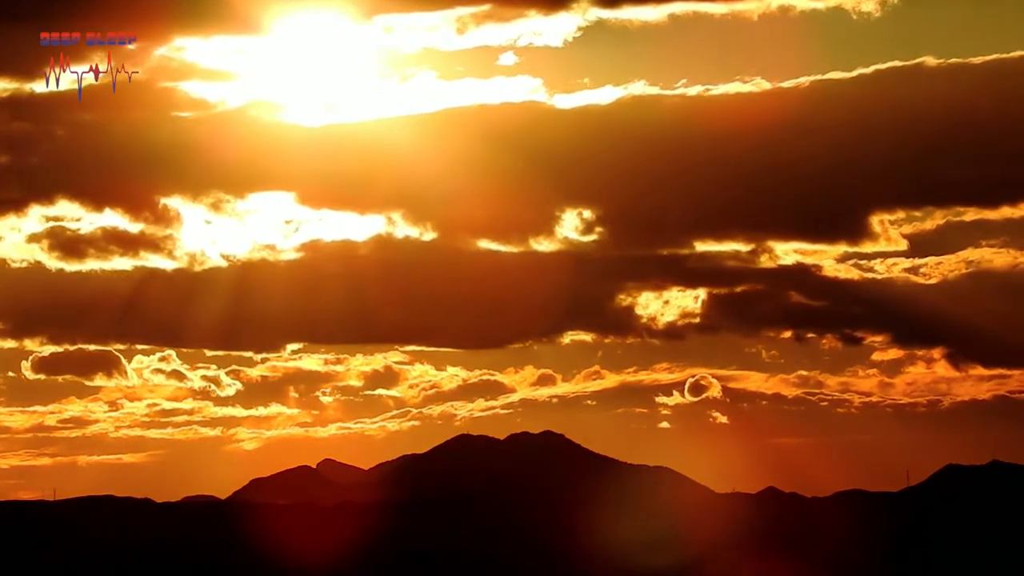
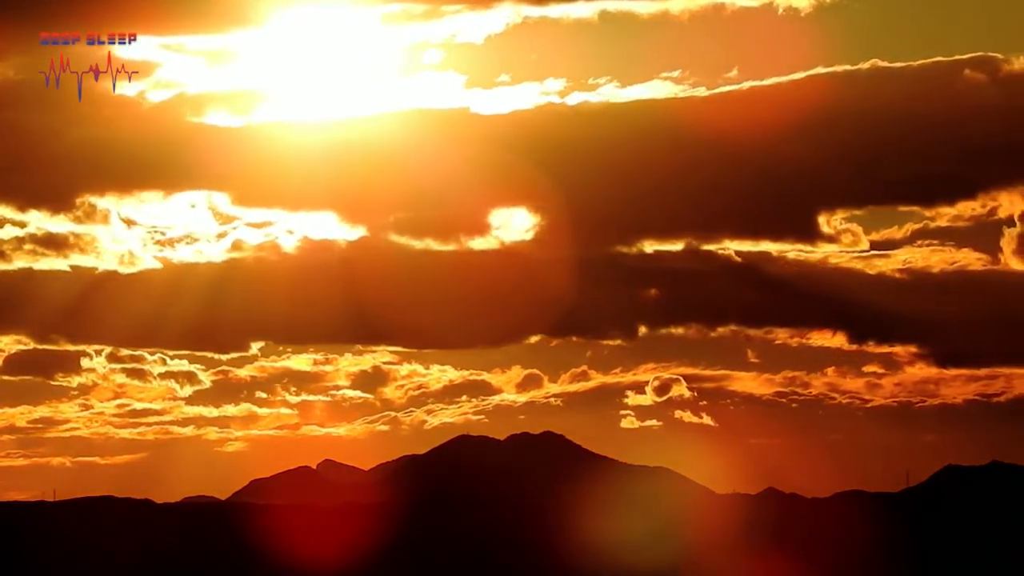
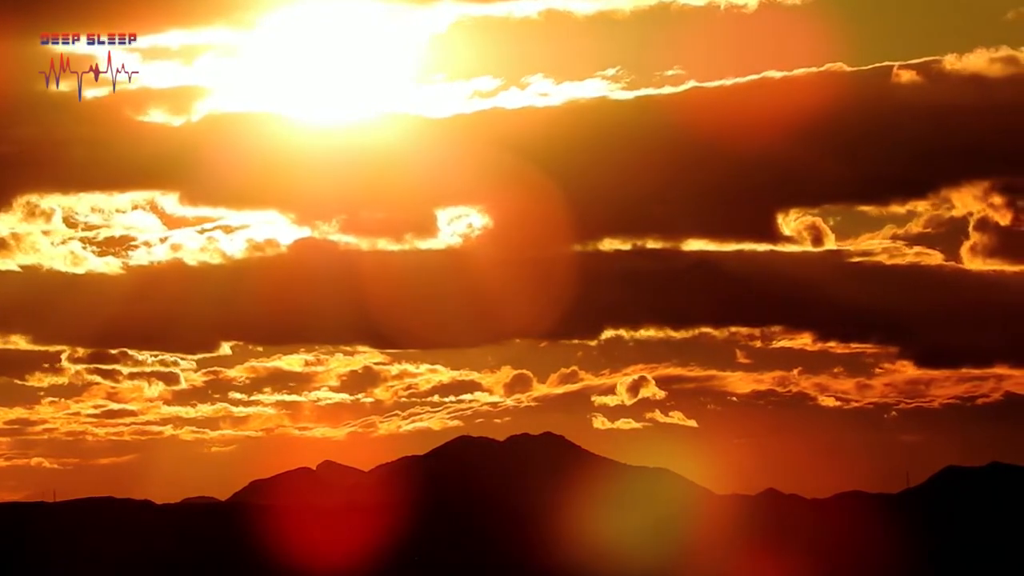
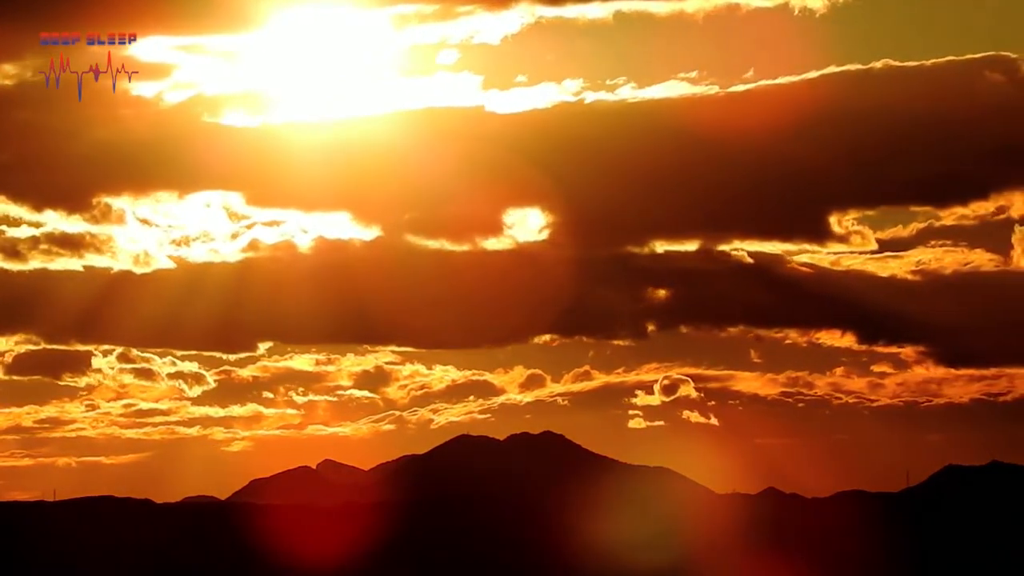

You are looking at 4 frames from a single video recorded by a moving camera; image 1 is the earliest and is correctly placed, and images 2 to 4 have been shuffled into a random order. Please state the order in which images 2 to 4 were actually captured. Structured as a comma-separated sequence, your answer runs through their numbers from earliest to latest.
4, 2, 3
